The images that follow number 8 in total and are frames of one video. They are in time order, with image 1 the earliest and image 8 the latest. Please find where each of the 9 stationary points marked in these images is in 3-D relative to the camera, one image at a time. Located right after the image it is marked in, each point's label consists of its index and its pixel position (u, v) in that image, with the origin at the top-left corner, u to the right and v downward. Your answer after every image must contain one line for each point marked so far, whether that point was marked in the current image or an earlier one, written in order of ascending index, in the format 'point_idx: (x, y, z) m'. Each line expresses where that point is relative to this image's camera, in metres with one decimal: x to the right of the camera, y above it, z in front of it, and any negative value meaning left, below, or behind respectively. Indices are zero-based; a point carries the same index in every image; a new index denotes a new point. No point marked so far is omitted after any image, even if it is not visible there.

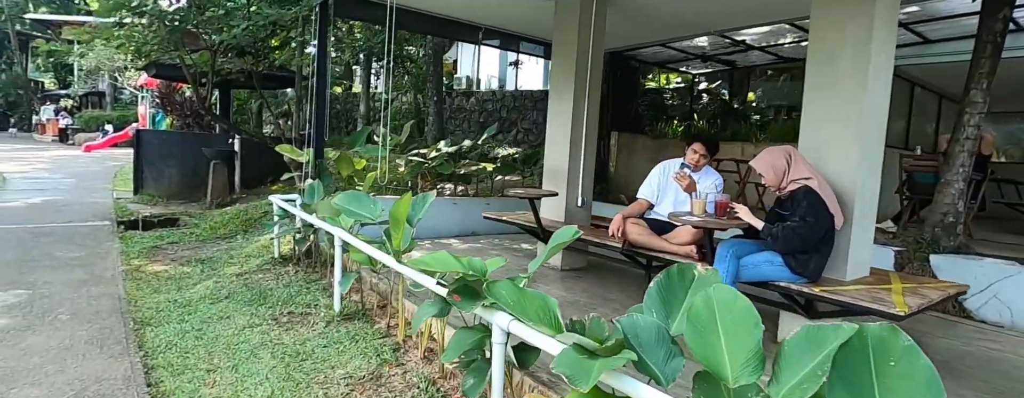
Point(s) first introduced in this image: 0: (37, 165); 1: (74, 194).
0: (-10.1, +0.7, +12.4) m
1: (-6.1, +0.1, +8.1) m
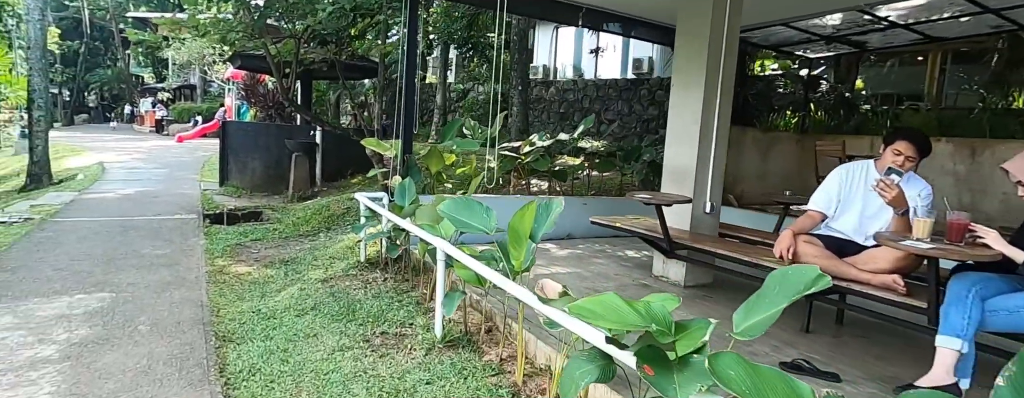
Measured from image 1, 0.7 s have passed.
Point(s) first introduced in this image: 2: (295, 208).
0: (-8.4, +1.0, +12.9) m
1: (-4.9, +0.2, +8.2) m
2: (-2.4, -0.1, +6.6) m
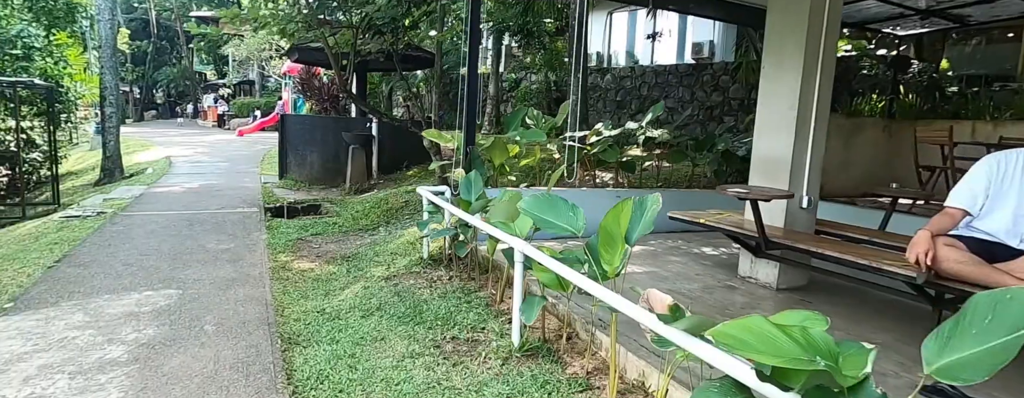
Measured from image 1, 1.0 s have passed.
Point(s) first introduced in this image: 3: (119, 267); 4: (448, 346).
0: (-7.2, +1.1, +13.3) m
1: (-4.1, +0.3, +8.4) m
2: (-1.8, 0.0, +6.5) m
3: (-2.6, -0.4, +3.8) m
4: (-0.3, -0.6, +2.5) m
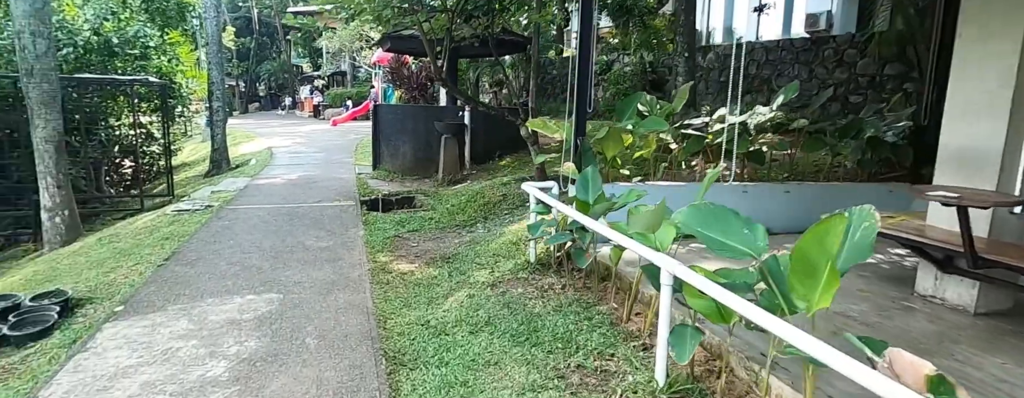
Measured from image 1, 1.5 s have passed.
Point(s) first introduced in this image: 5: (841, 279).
0: (-5.1, +1.4, +13.7) m
1: (-2.7, +0.4, +8.5) m
2: (-0.7, +0.1, +6.3) m
3: (-1.9, -0.4, +3.7) m
4: (+0.2, -0.7, +2.1) m
5: (+0.8, -0.2, +1.4) m
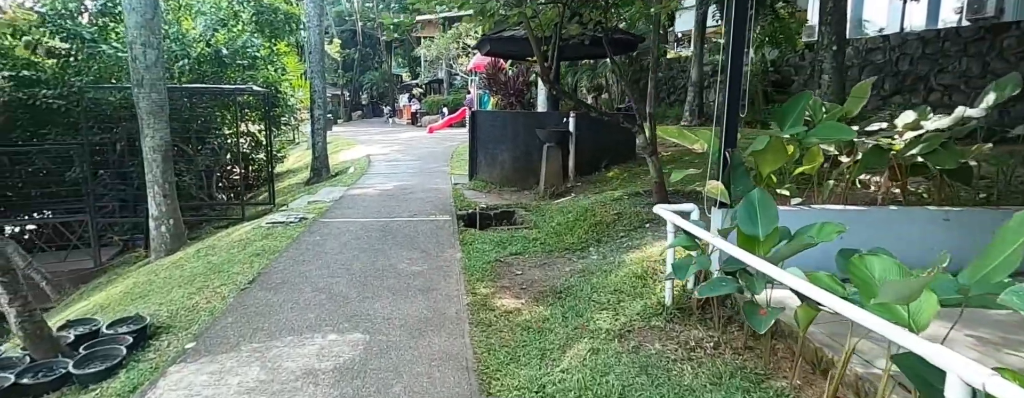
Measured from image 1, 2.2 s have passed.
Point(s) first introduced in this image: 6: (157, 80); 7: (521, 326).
0: (-2.8, +1.2, +13.7) m
1: (-1.3, +0.3, +8.1) m
2: (+0.4, -0.1, +5.7) m
3: (-1.2, -0.5, +3.3) m
4: (+0.6, -0.8, +1.4) m
5: (+1.1, -0.3, +0.6) m
6: (-3.4, +1.1, +5.6) m
7: (0.0, -0.6, +2.8) m
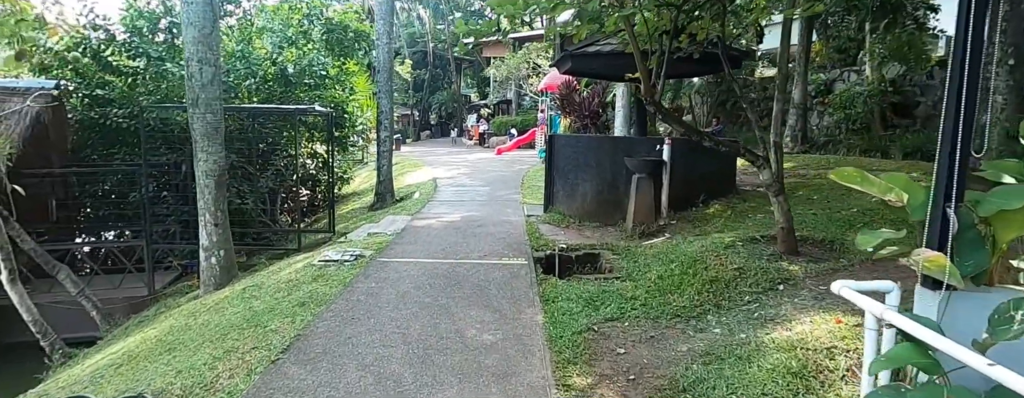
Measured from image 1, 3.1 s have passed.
0: (-1.1, +0.7, +13.2) m
1: (-0.3, -0.1, +7.4) m
2: (+1.1, -0.4, +4.8) m
3: (-0.7, -0.8, +2.6) m
4: (+0.9, -1.0, +0.5) m
5: (+1.2, -0.5, -0.3) m
6: (-2.7, +0.9, +5.2) m
7: (+0.4, -0.9, +1.9) m
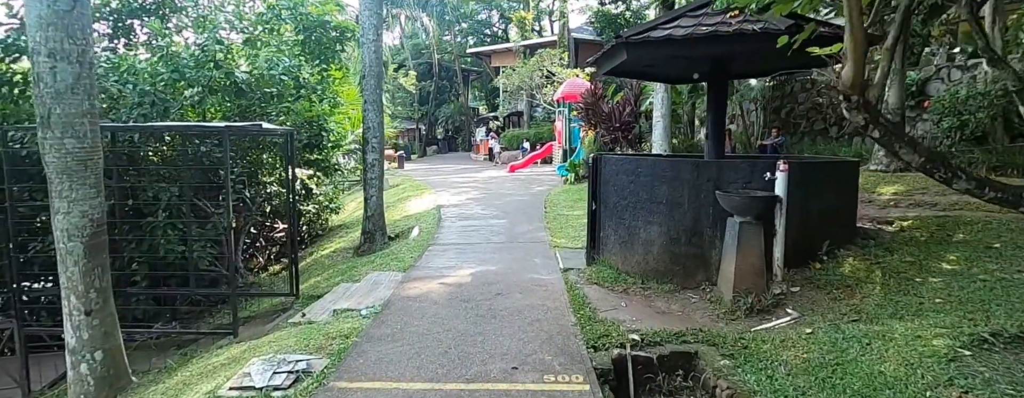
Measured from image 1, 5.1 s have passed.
0: (-0.8, +0.1, +11.3) m
1: (0.0, -0.5, +5.5) m
2: (+1.3, -0.8, +2.8) m
3: (-0.5, -1.1, +0.6) m
4: (+1.0, -1.2, -1.5) m
5: (+1.4, -0.7, -2.3) m
6: (-2.5, +0.5, +3.3) m
7: (+0.6, -1.1, 0.0) m
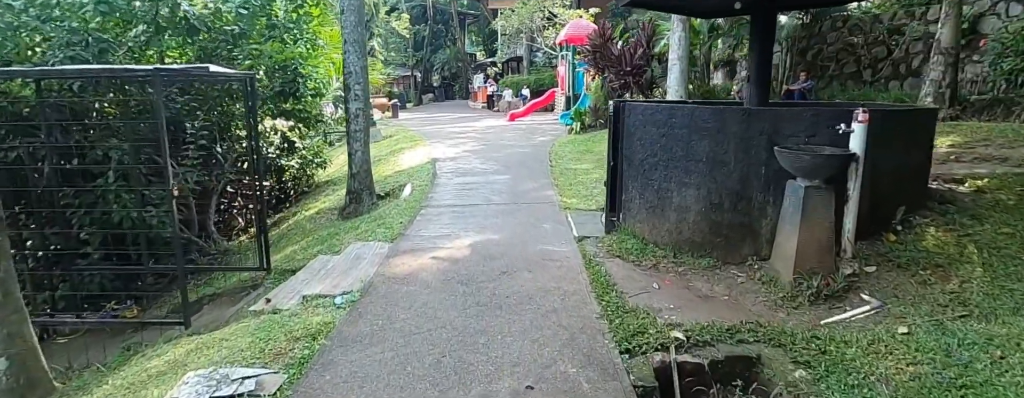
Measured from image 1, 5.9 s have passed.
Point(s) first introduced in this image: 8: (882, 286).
0: (-0.8, +1.0, +10.4) m
1: (0.0, -0.2, +4.7) m
2: (+1.4, -0.7, +2.1) m
3: (-0.5, -1.2, 0.0) m
4: (+1.1, -1.5, -2.1) m
5: (+1.4, -1.1, -3.0) m
6: (-2.4, +0.6, +2.5) m
7: (+0.7, -1.3, -0.7) m
8: (+1.9, -0.4, +2.9) m
